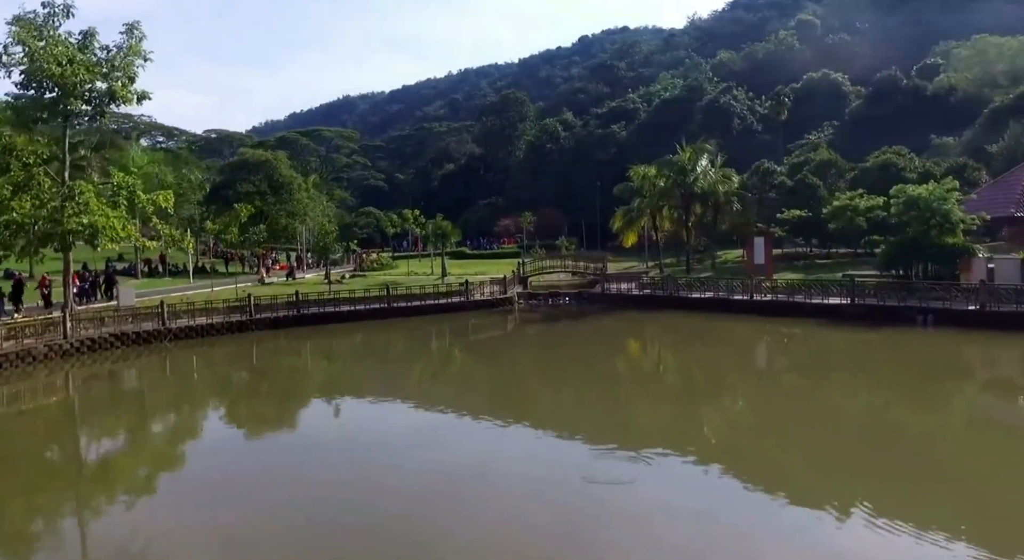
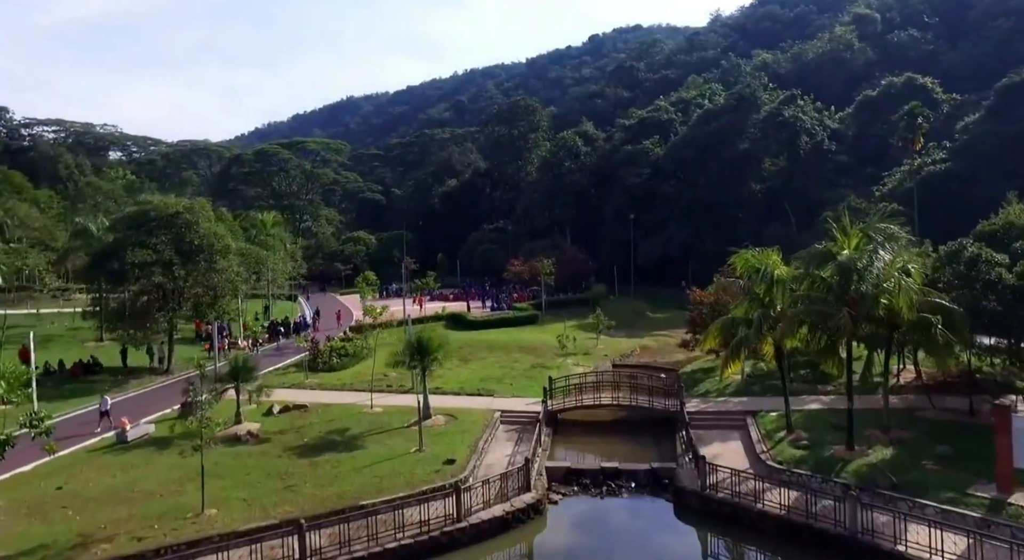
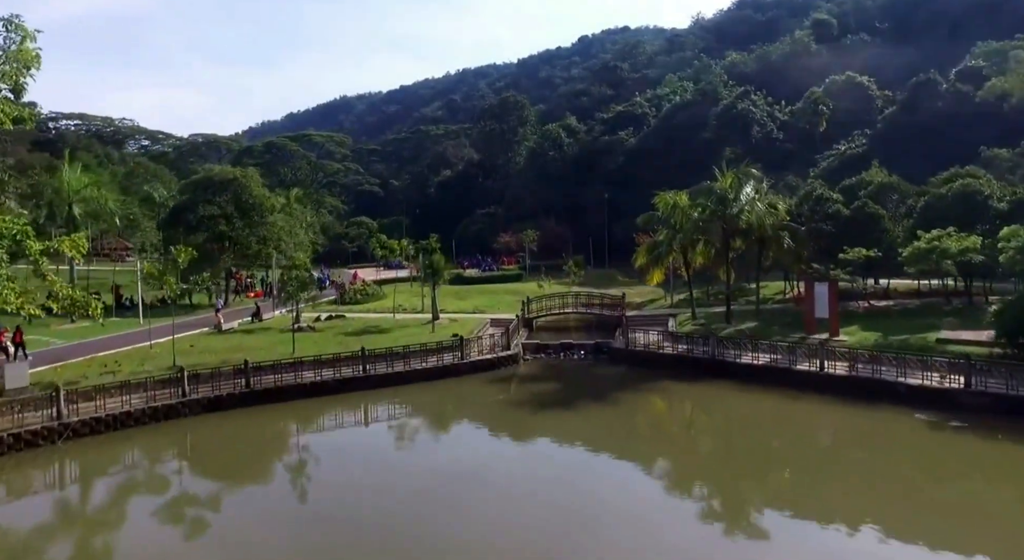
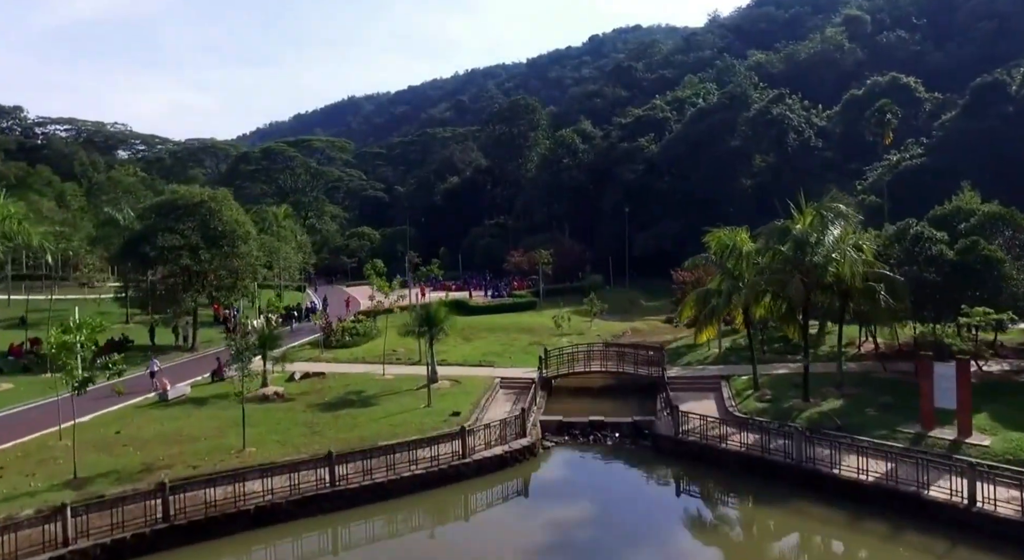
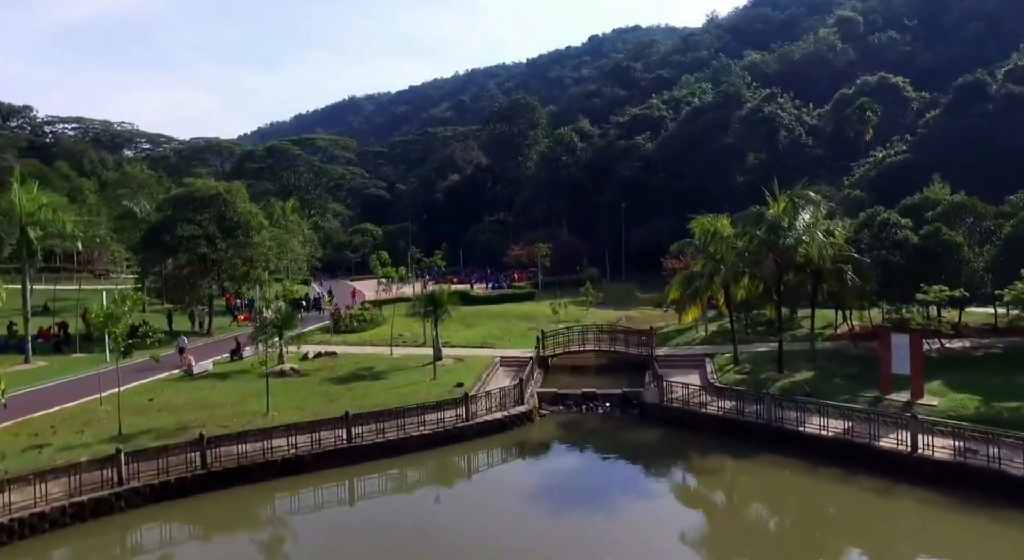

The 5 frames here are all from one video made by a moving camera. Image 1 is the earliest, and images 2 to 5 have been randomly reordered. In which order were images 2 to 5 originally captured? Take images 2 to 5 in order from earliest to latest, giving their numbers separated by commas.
3, 5, 4, 2
